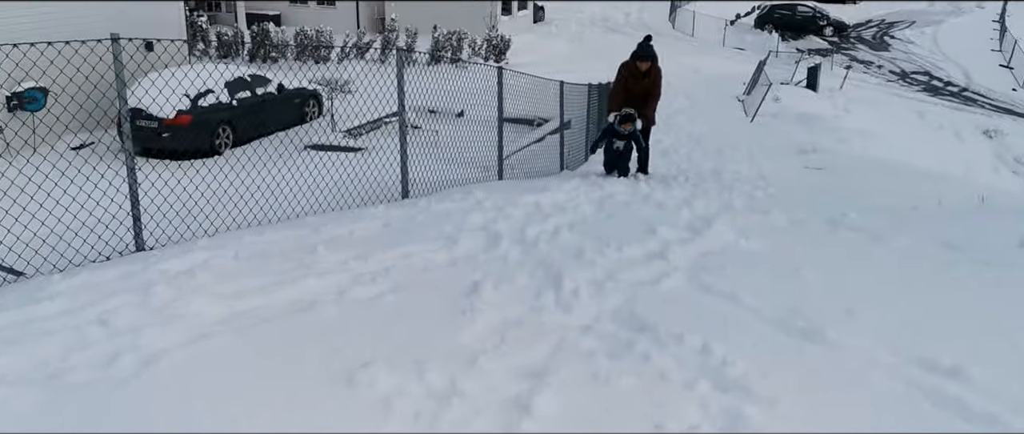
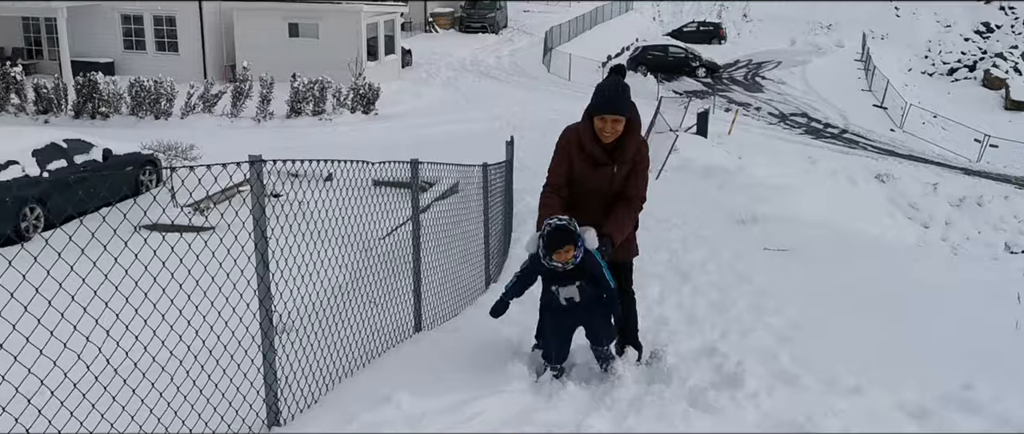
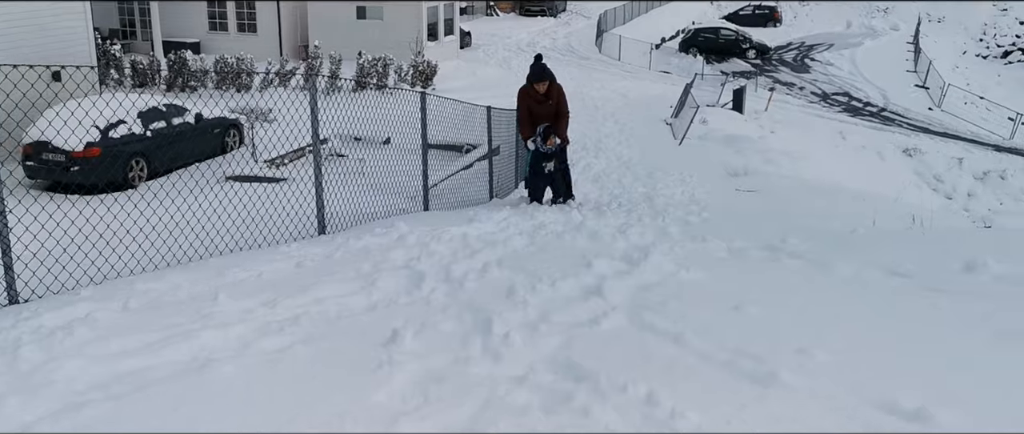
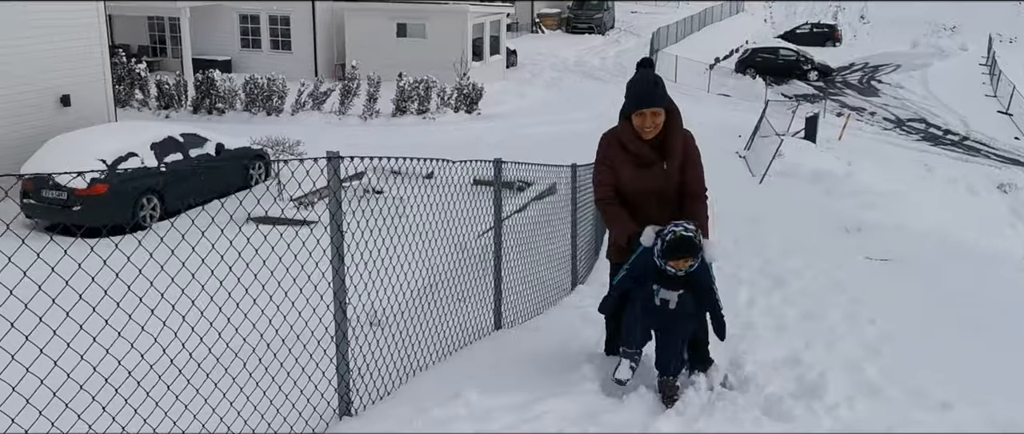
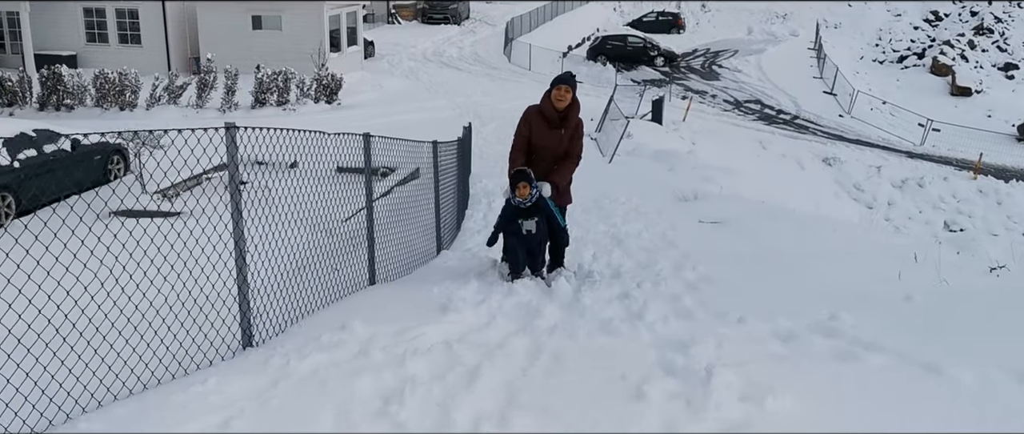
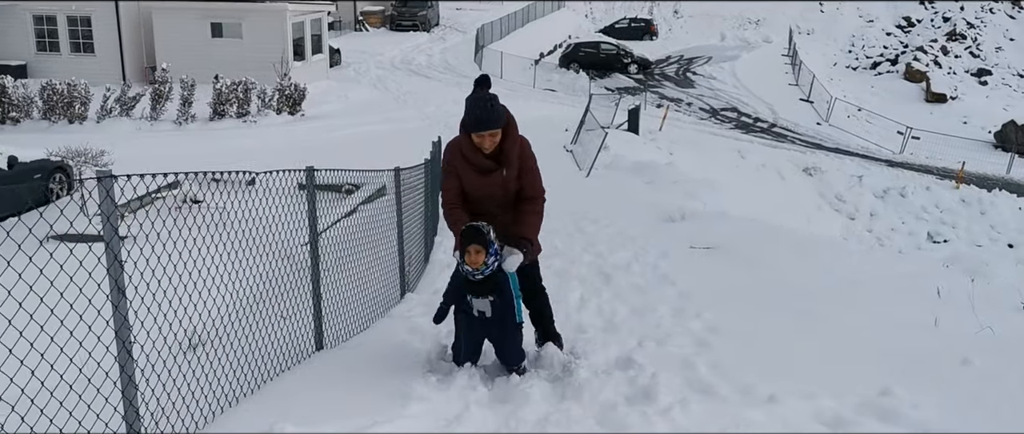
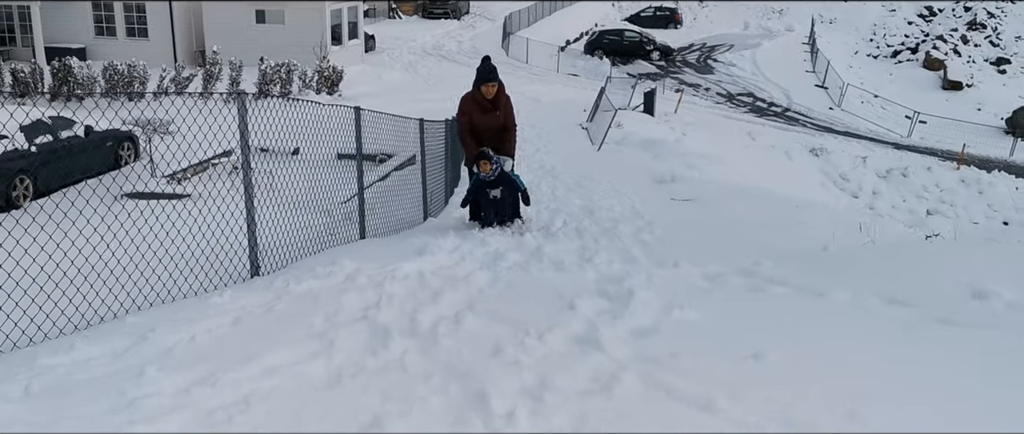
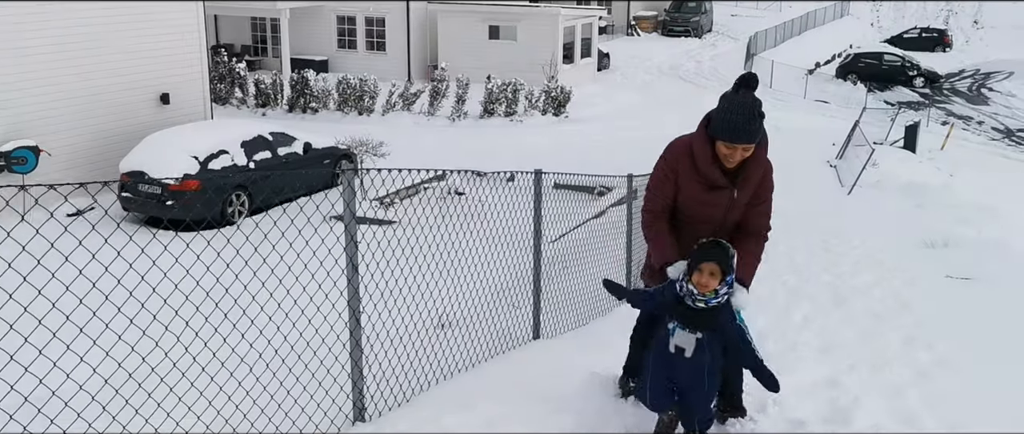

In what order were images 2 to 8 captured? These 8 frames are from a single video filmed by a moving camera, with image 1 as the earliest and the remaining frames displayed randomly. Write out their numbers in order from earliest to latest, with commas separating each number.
3, 7, 5, 6, 2, 4, 8
